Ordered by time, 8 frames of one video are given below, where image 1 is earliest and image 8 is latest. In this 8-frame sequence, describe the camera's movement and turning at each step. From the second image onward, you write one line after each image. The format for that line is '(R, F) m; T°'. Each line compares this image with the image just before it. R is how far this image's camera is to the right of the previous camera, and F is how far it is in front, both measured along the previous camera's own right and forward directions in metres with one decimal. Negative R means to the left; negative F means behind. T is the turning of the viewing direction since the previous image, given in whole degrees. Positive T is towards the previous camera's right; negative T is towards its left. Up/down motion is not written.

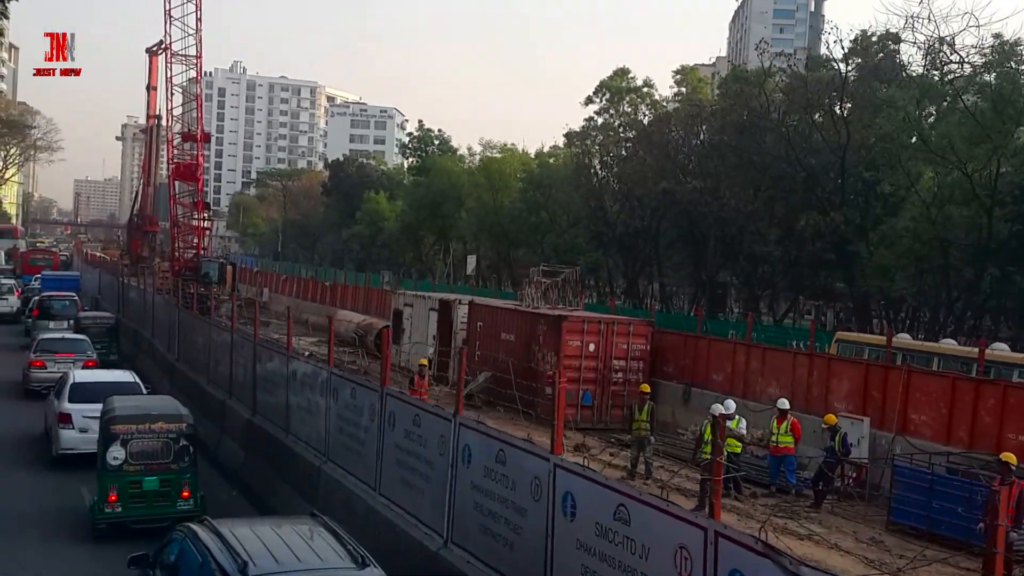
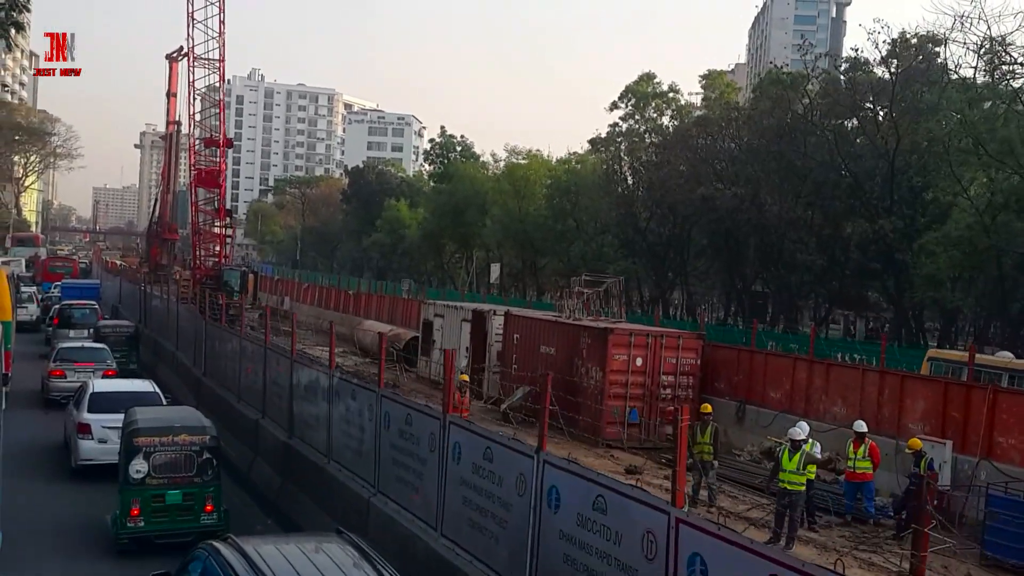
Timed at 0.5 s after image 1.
(-0.5, +1.0) m; -1°
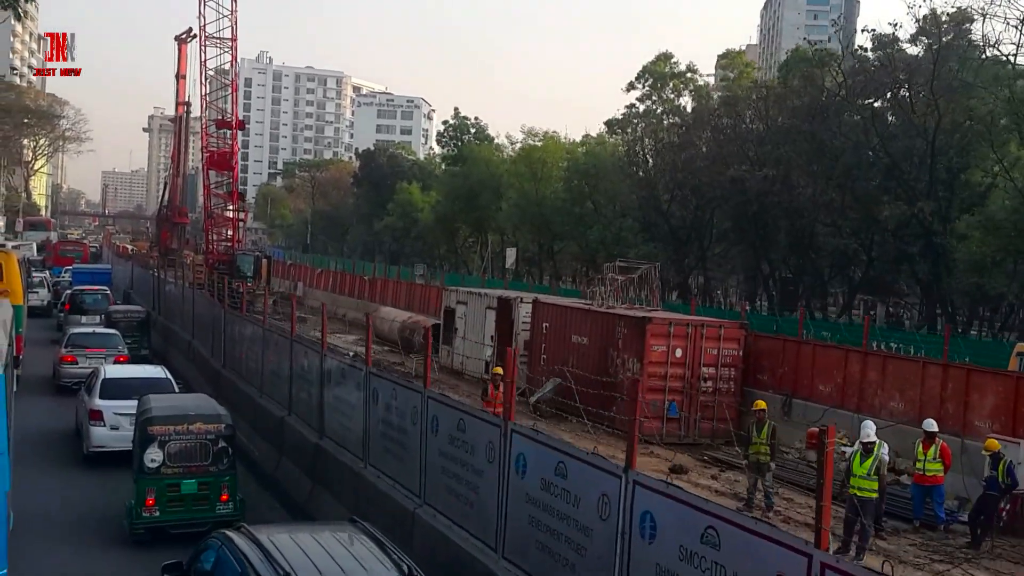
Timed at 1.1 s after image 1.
(-0.4, +0.9) m; 0°
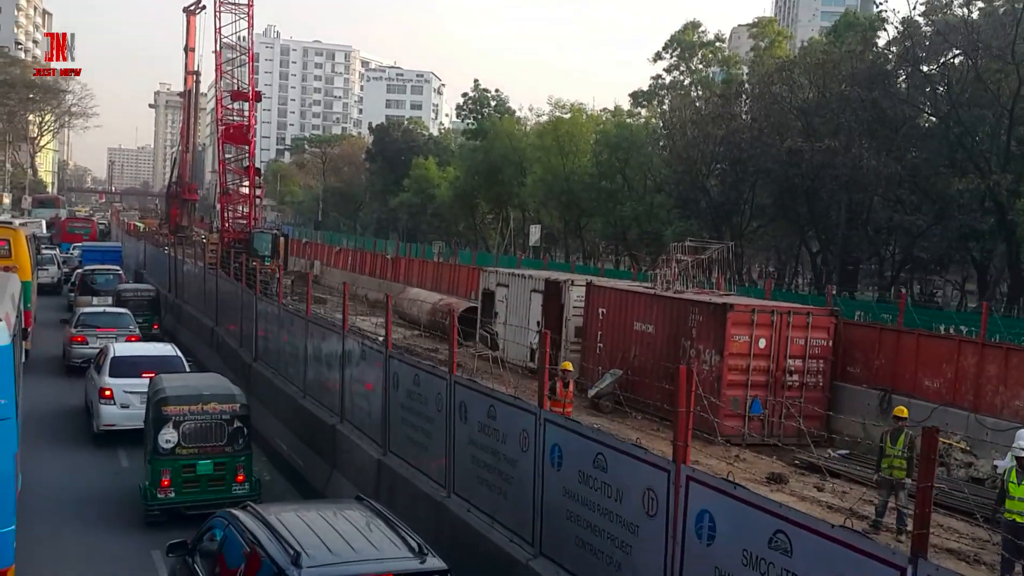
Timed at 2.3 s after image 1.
(-0.9, +1.9) m; 0°
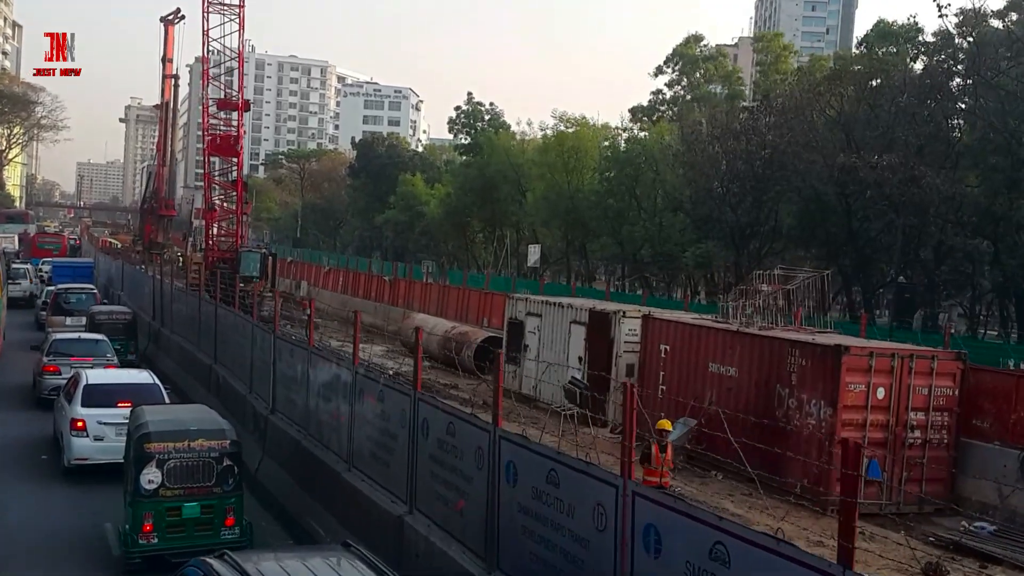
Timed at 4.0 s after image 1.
(-1.3, +2.8) m; +2°
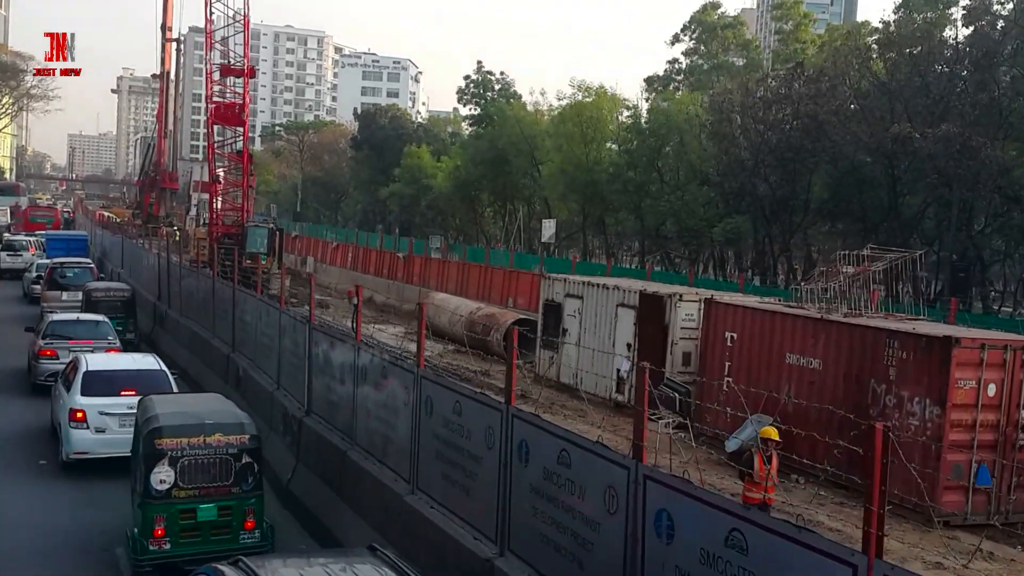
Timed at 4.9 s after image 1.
(-0.8, +1.7) m; 0°
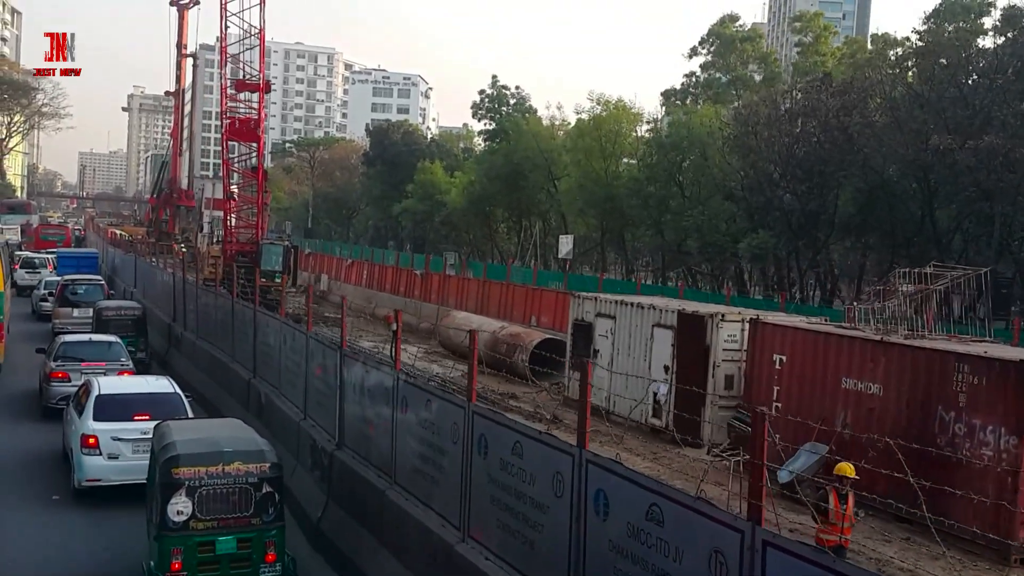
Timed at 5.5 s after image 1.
(-0.4, +0.8) m; 0°
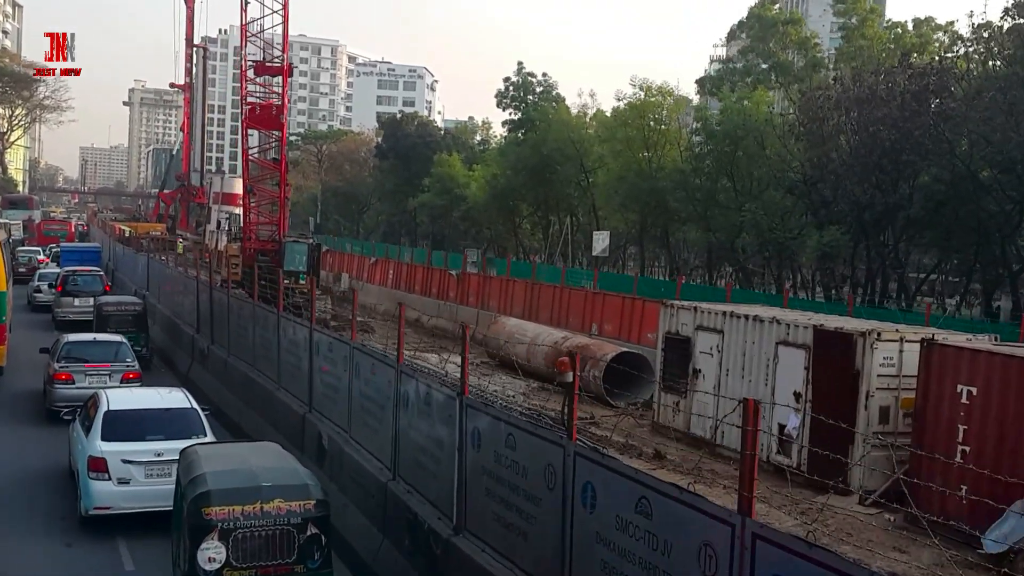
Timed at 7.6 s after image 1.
(-1.4, +2.9) m; 0°
